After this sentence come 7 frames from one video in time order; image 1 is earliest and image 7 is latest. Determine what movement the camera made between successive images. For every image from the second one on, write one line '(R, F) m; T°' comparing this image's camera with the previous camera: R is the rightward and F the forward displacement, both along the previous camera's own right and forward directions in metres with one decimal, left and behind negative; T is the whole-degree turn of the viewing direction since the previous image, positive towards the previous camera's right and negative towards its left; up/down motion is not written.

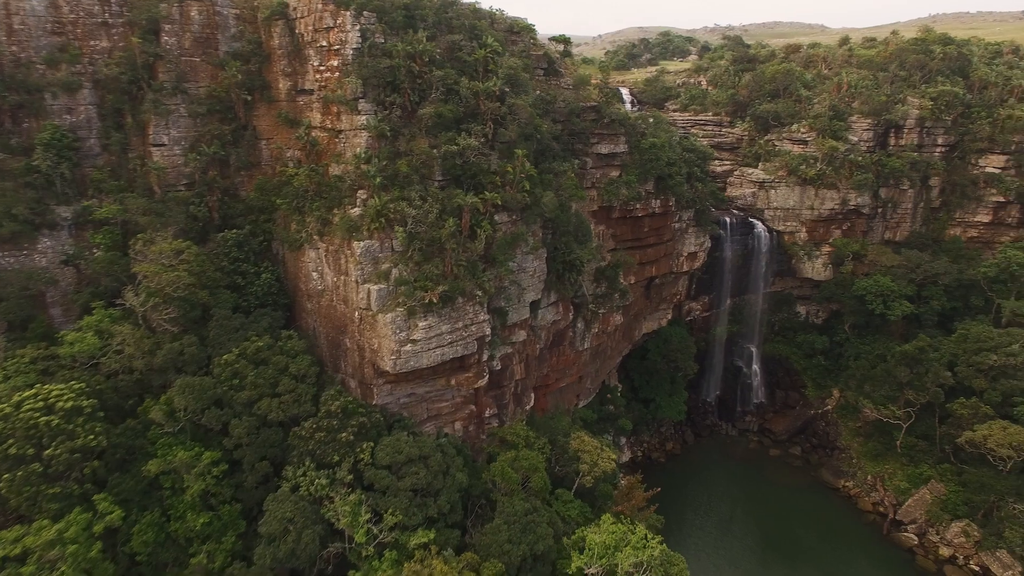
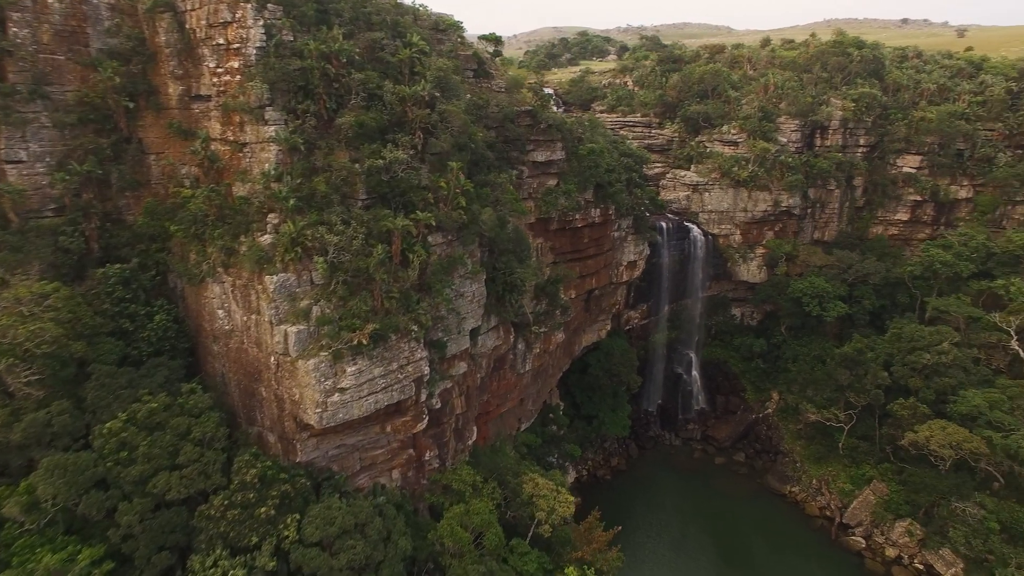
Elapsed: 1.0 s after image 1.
(-0.3, +1.5) m; +7°
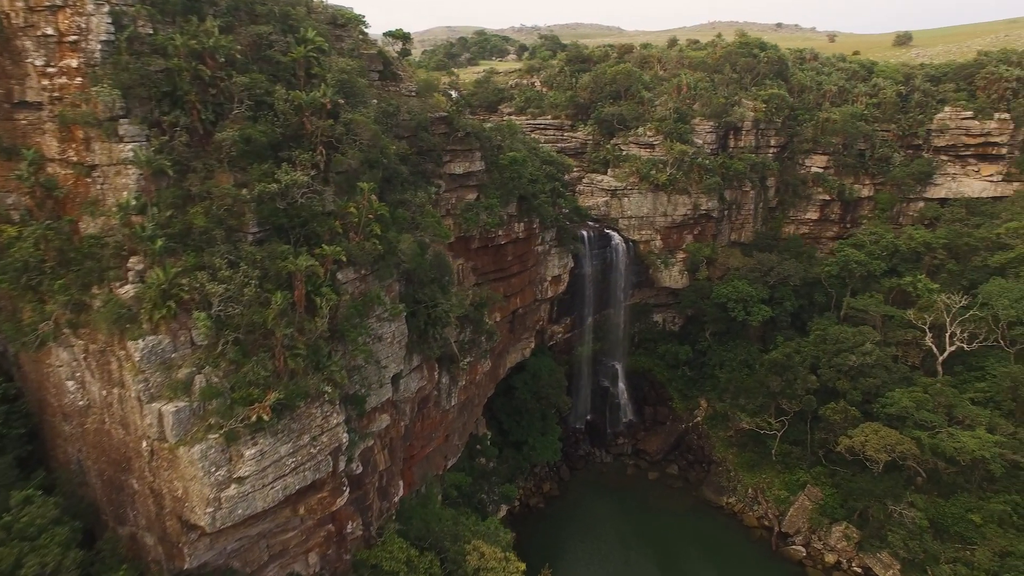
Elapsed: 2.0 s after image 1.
(-0.5, +1.9) m; +8°
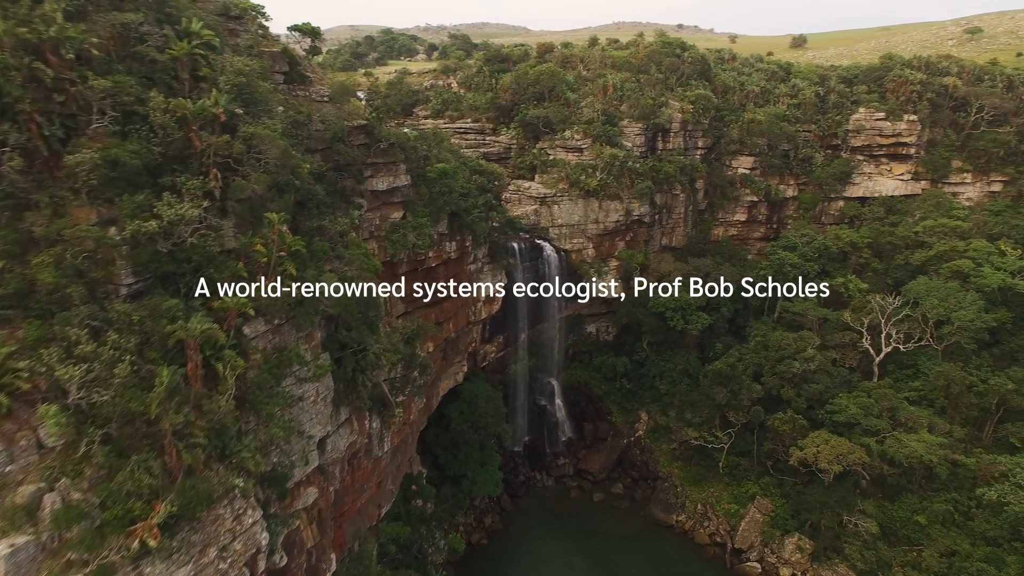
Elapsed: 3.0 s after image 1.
(-0.5, +1.8) m; +8°
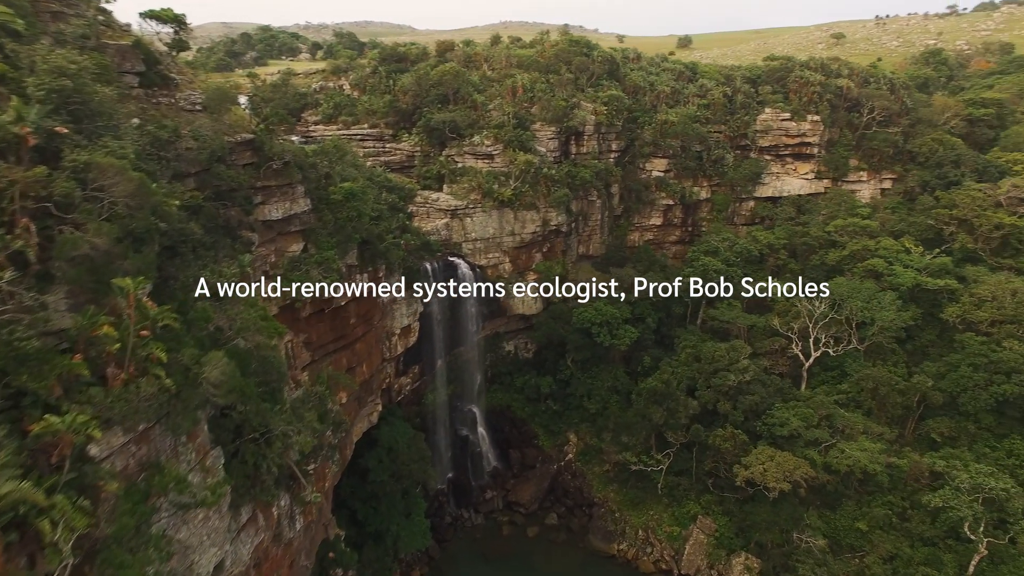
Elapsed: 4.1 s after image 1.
(-0.6, +2.1) m; +9°
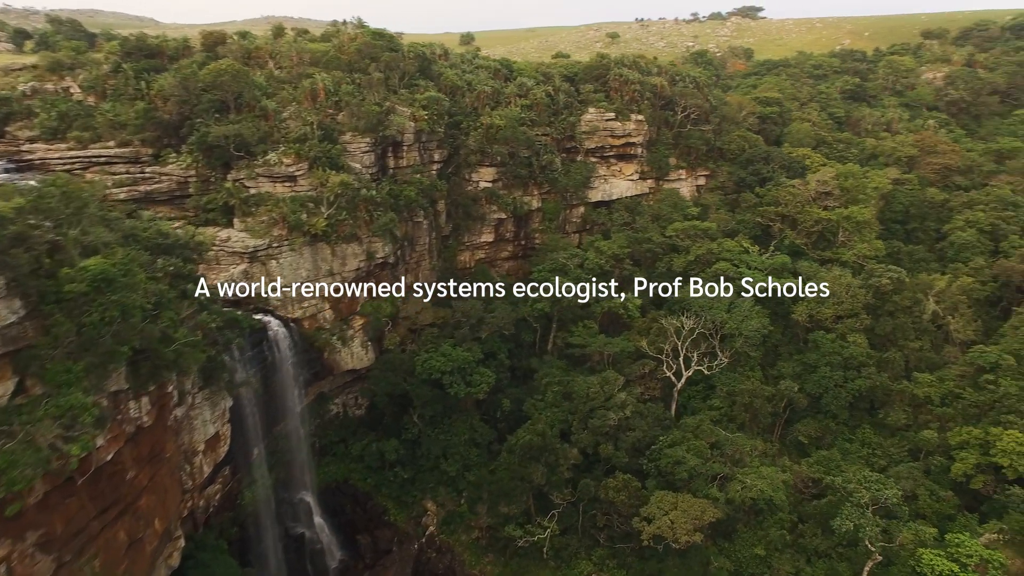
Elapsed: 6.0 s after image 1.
(-1.0, +4.1) m; +18°
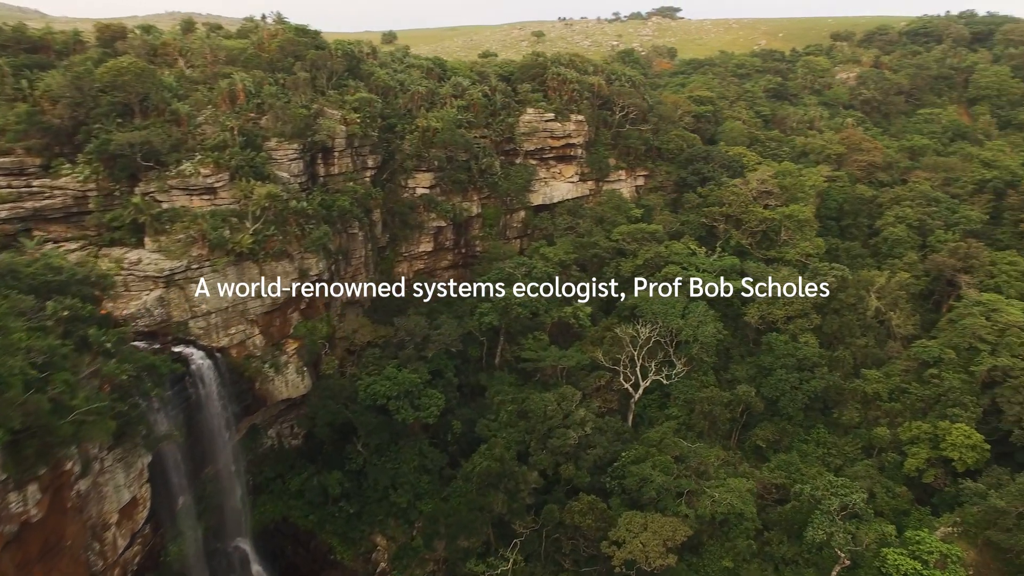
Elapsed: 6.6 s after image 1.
(-0.6, +1.3) m; +6°
